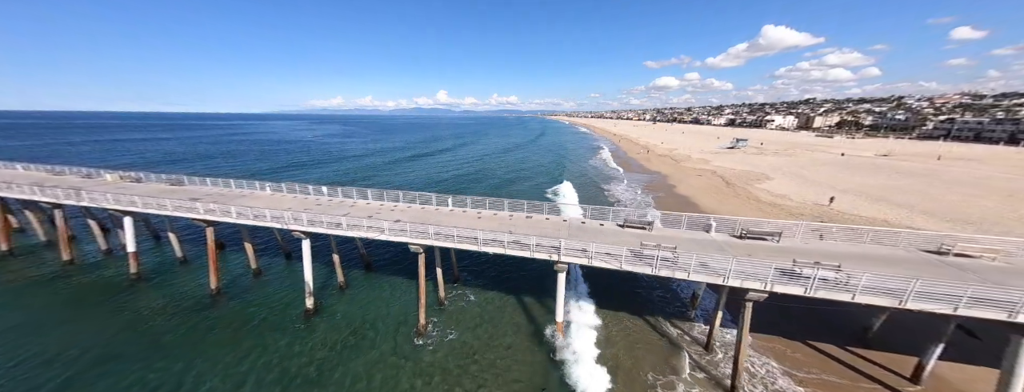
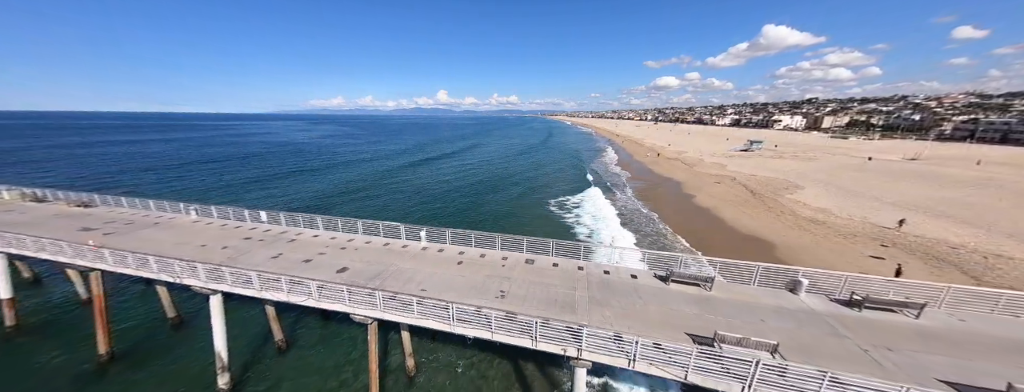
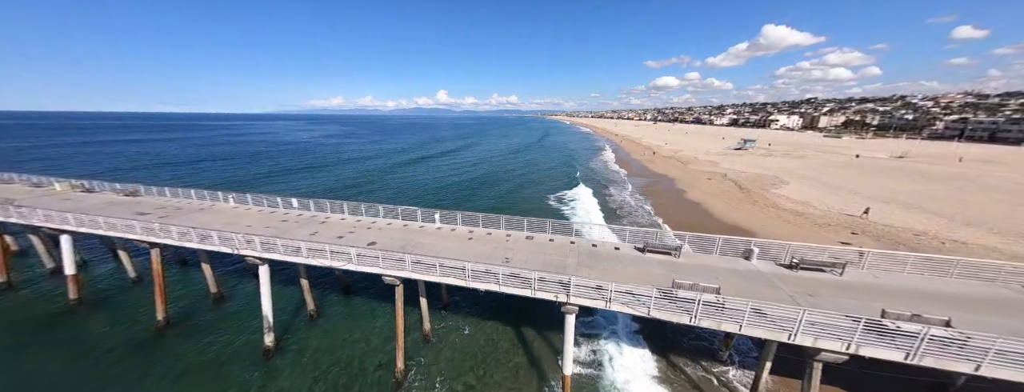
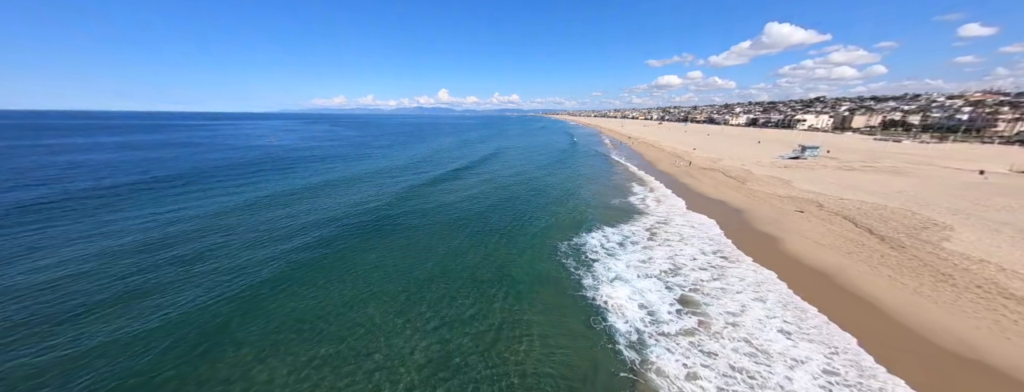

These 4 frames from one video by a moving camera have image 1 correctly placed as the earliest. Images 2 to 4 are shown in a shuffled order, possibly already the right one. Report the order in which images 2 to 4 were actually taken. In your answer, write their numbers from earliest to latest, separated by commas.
3, 2, 4
